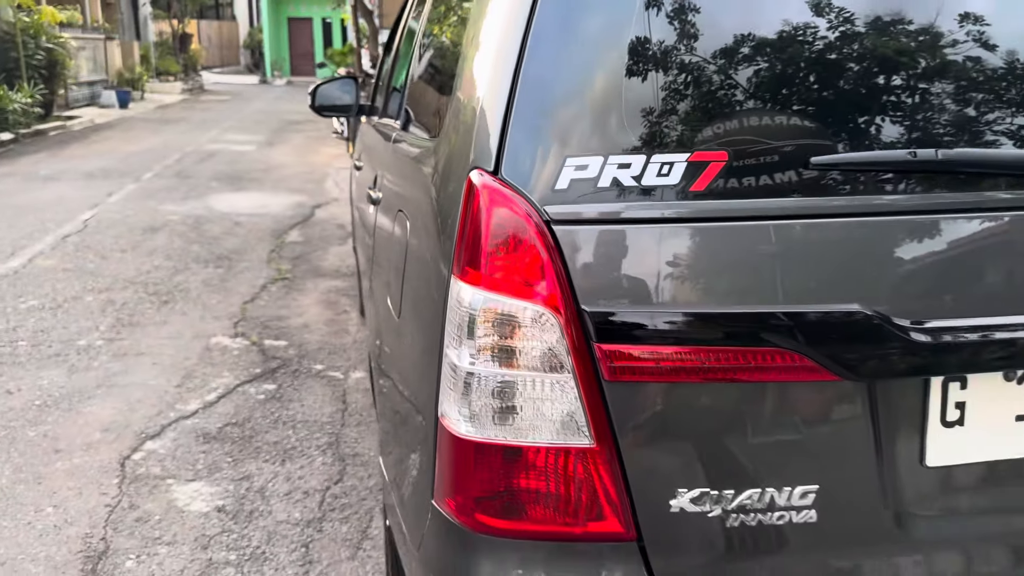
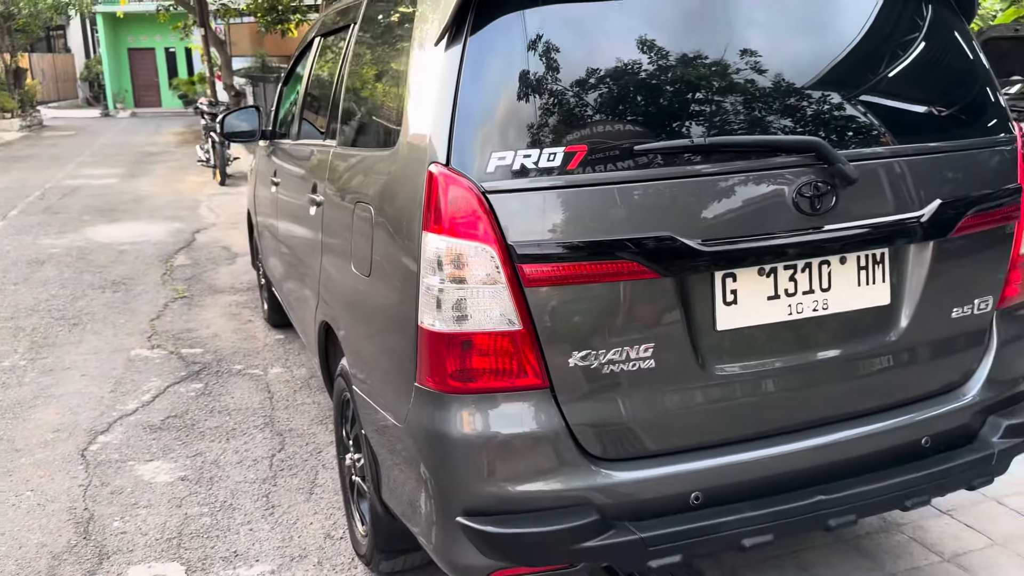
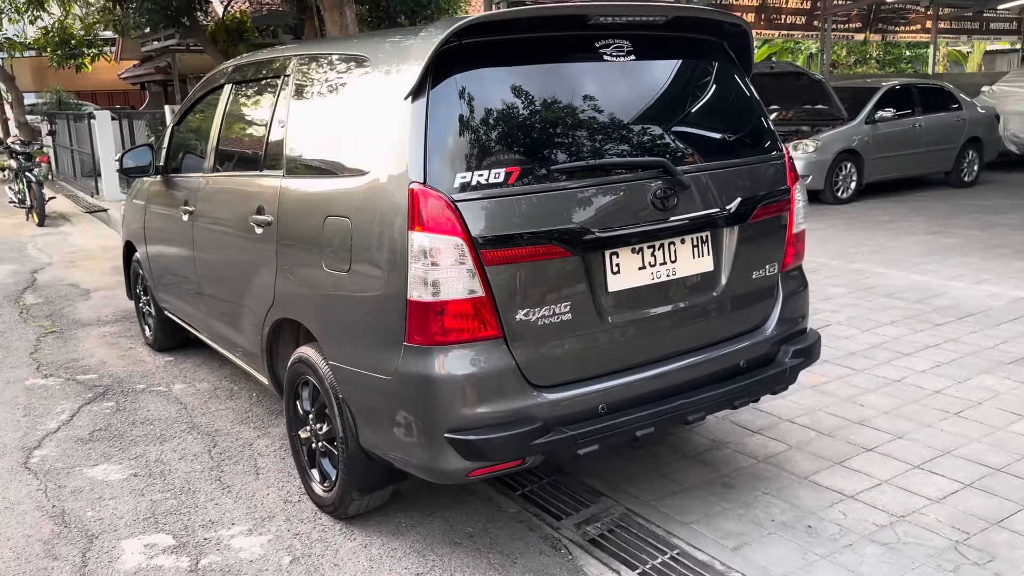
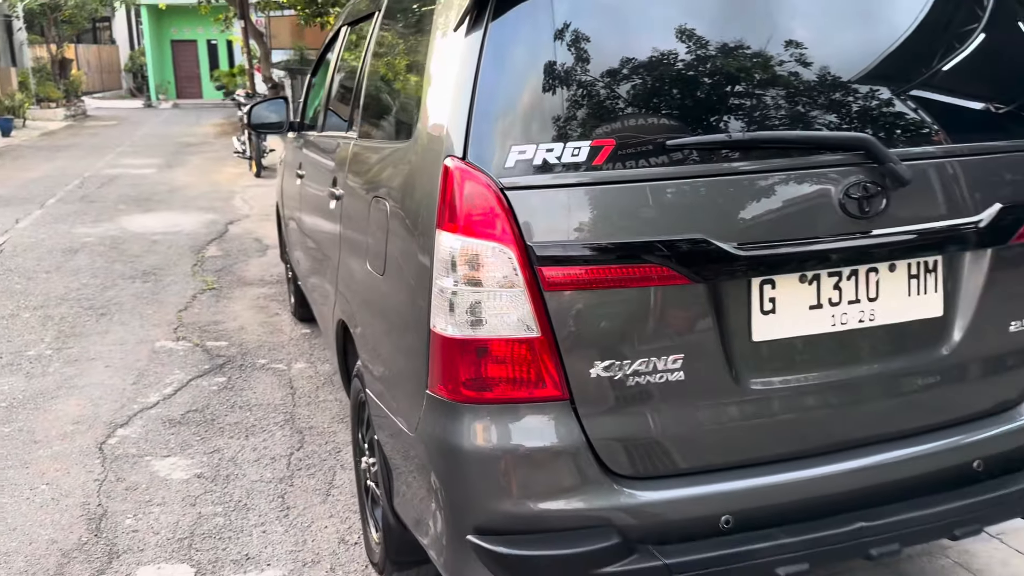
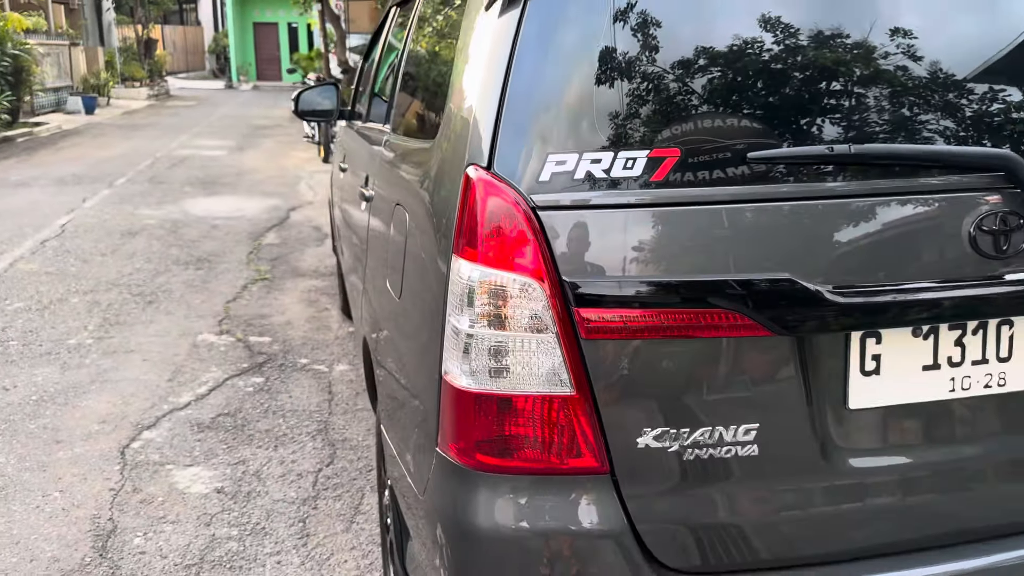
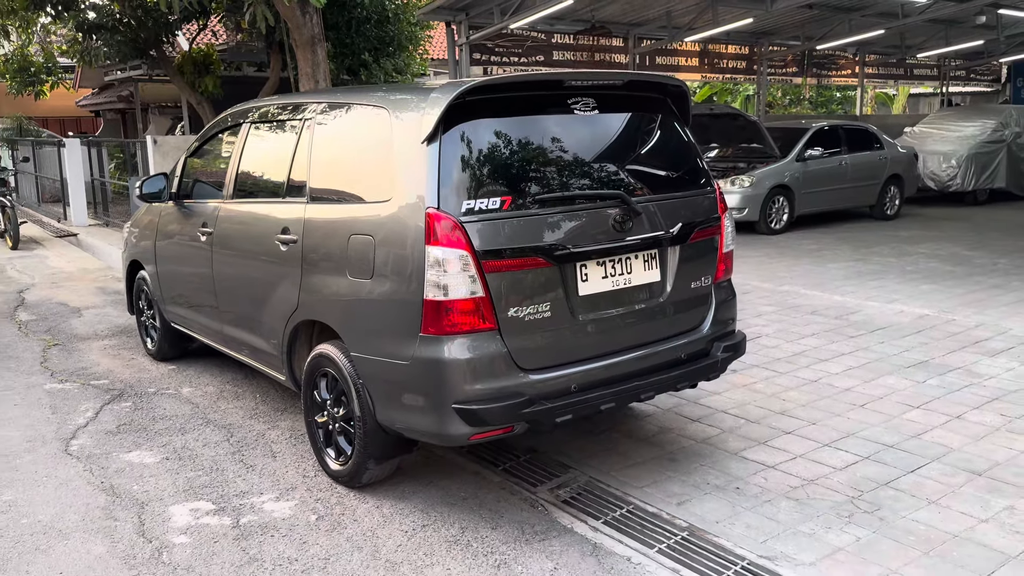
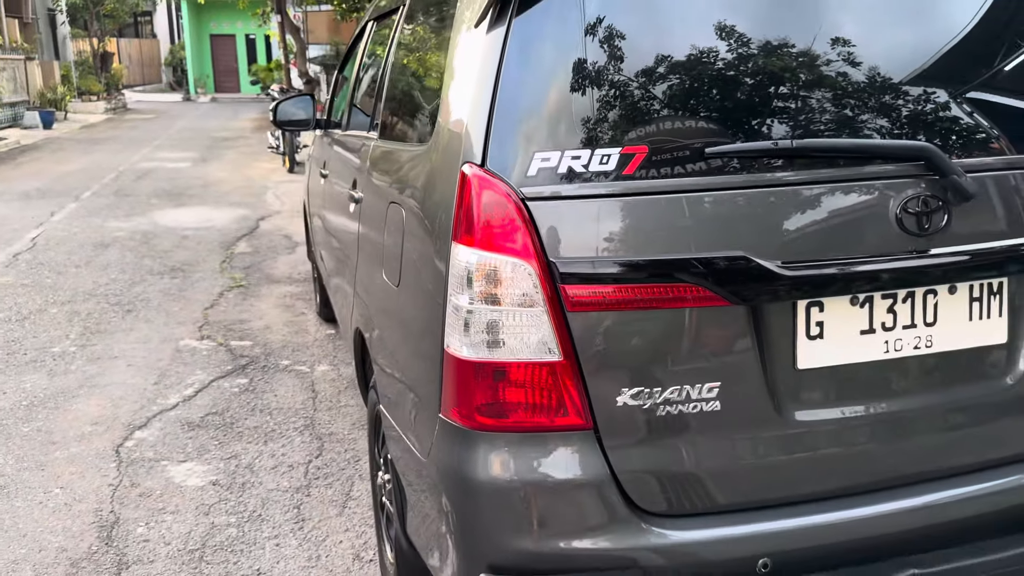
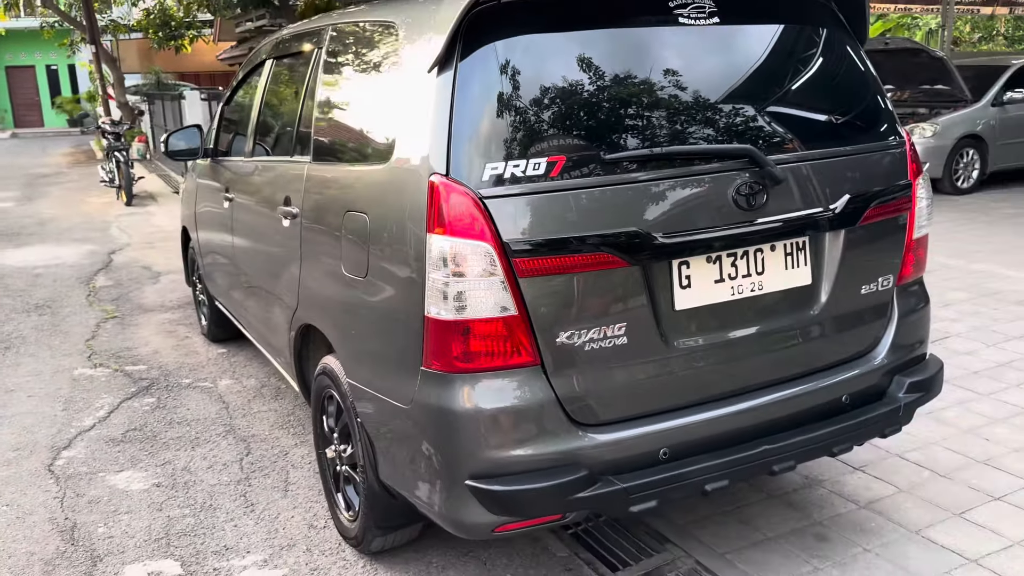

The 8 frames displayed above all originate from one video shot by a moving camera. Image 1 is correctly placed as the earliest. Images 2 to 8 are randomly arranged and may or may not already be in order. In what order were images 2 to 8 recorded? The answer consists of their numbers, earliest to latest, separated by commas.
5, 7, 4, 2, 8, 3, 6
